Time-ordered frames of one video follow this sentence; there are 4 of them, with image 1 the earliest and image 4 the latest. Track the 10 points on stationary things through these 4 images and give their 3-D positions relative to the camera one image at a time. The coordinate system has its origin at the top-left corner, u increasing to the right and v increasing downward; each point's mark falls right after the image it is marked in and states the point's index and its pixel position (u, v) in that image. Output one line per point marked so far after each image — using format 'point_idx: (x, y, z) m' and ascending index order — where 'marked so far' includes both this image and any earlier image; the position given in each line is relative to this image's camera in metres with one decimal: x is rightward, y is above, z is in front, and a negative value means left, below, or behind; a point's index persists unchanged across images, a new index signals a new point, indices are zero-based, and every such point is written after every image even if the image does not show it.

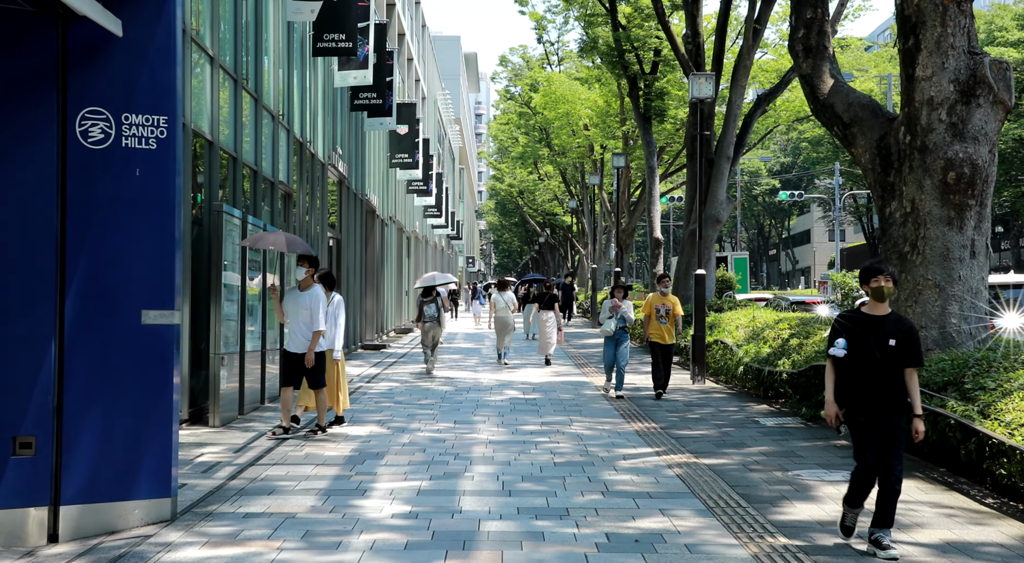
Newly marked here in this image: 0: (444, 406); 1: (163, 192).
0: (-0.8, -1.5, +13.9) m
1: (-2.1, +0.5, +6.9) m
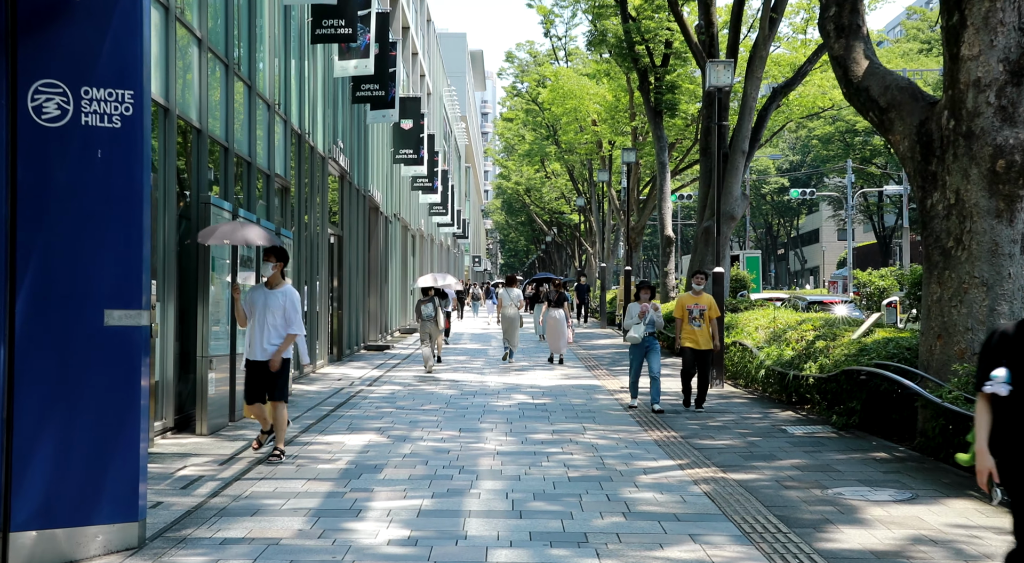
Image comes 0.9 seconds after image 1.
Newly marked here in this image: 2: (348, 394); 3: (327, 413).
0: (-0.7, -1.5, +13.1) m
1: (-2.0, +0.6, +6.1) m
2: (-2.2, -1.5, +15.2) m
3: (-2.1, -1.5, +12.8) m
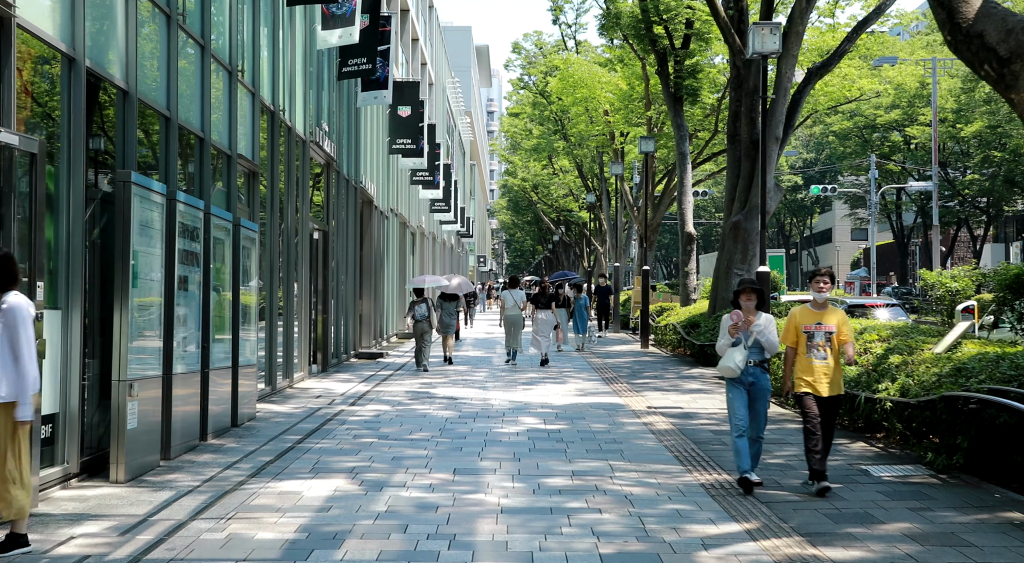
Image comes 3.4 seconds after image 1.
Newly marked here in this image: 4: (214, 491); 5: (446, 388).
0: (-0.7, -1.5, +10.7) m
1: (-2.0, +0.5, +3.7) m
2: (-2.1, -1.5, +12.8) m
3: (-2.0, -1.5, +10.4) m
4: (-2.1, -1.5, +8.0) m
5: (-0.9, -1.5, +16.3) m
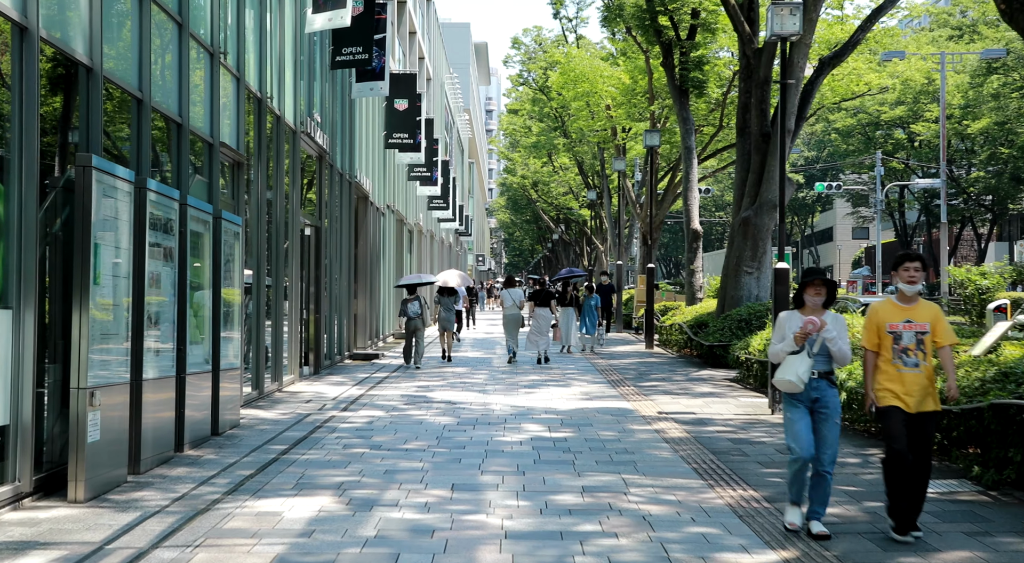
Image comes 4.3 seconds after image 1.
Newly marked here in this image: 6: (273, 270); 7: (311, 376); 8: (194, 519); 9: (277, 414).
0: (-0.6, -1.5, +9.8) m
1: (-2.0, +0.6, +2.9) m
2: (-2.1, -1.5, +11.9) m
3: (-2.0, -1.5, +9.5) m
4: (-2.0, -1.4, +7.2) m
5: (-0.9, -1.5, +15.5) m
6: (-3.1, +0.1, +15.0) m
7: (-3.1, -1.5, +17.7) m
8: (-1.9, -1.4, +7.0) m
9: (-2.6, -1.5, +12.6) m
